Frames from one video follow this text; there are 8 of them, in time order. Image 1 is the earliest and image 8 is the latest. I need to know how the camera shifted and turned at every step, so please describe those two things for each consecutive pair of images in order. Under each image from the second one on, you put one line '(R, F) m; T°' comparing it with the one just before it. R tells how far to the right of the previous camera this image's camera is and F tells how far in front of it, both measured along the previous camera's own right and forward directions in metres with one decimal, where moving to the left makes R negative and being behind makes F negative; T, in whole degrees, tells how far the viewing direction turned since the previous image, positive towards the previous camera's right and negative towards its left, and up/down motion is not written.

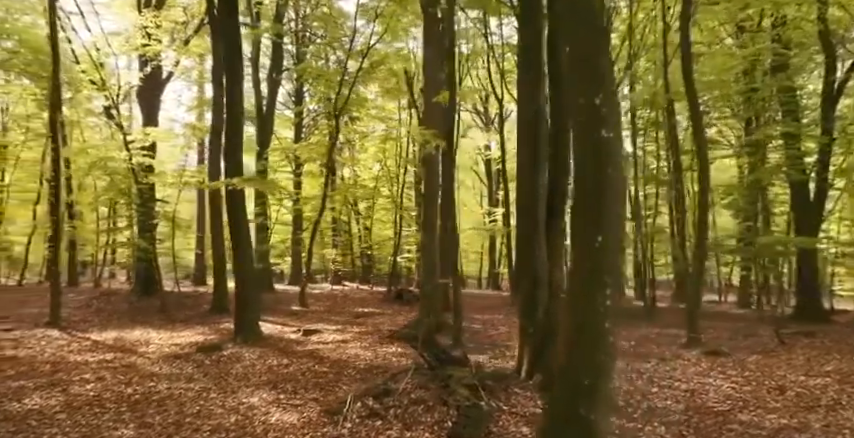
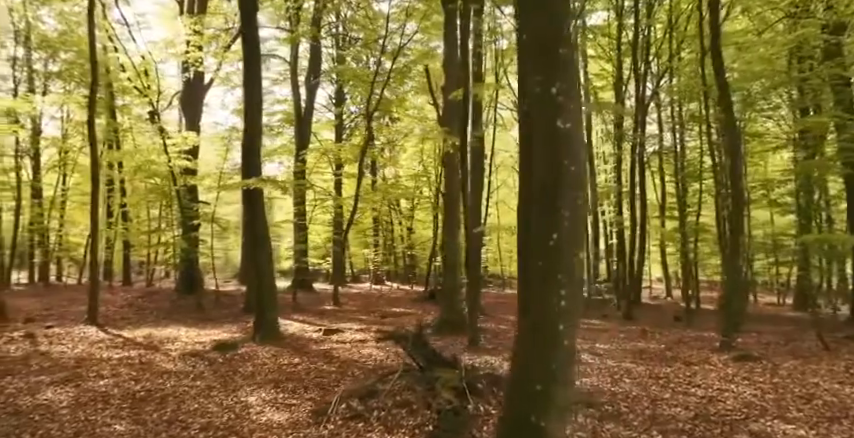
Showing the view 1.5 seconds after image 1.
(+0.8, +0.2) m; -5°
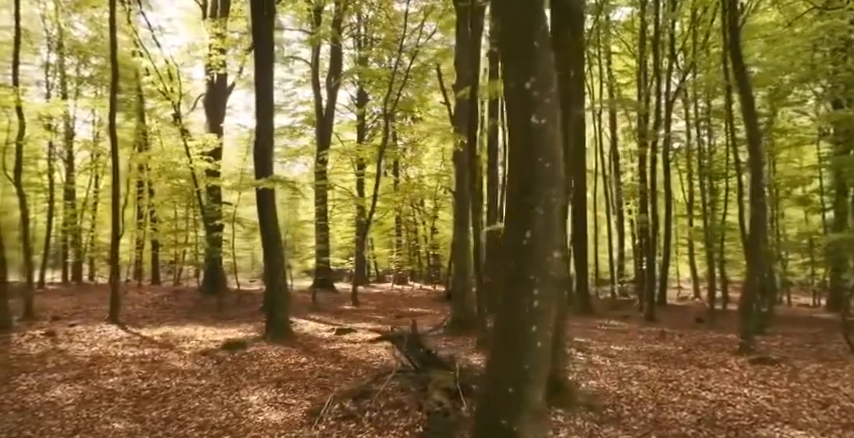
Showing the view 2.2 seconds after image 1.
(+0.4, +0.1) m; -3°
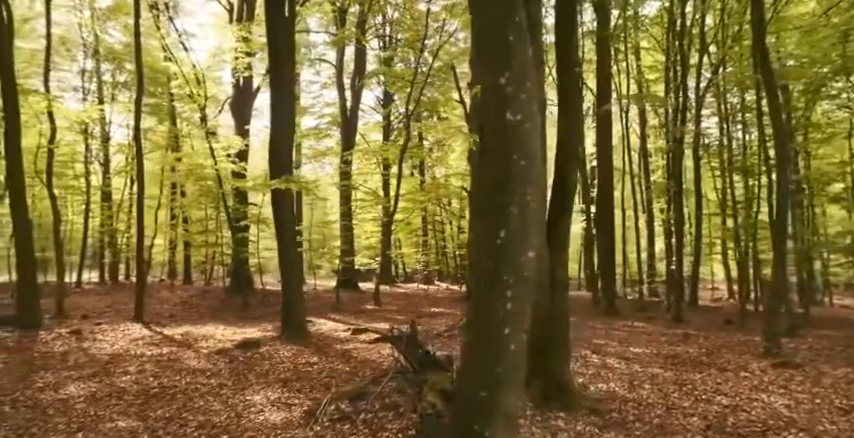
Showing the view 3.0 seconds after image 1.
(+0.4, +0.1) m; -3°
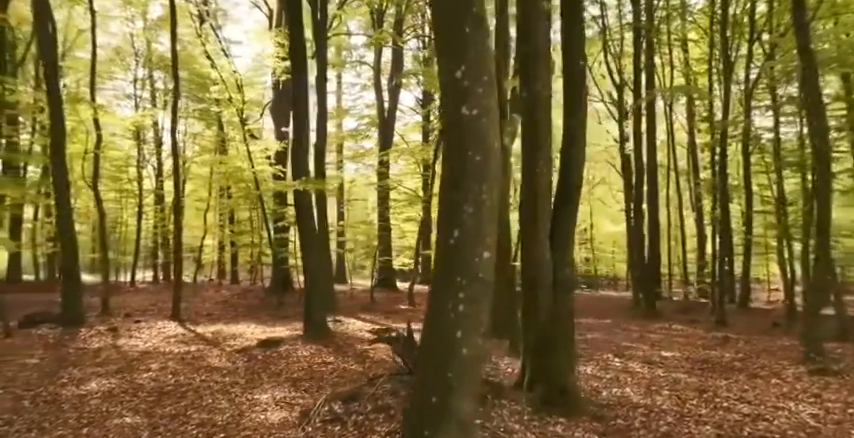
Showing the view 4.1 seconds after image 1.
(+0.7, +0.1) m; -5°
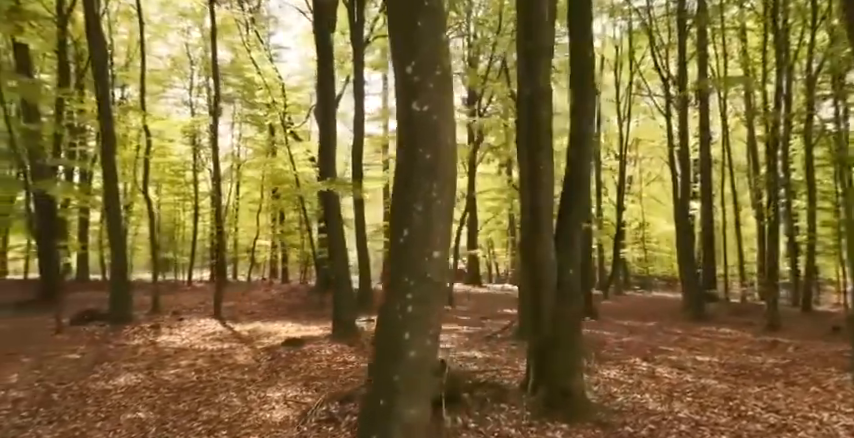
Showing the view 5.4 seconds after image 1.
(+0.7, +0.1) m; -6°
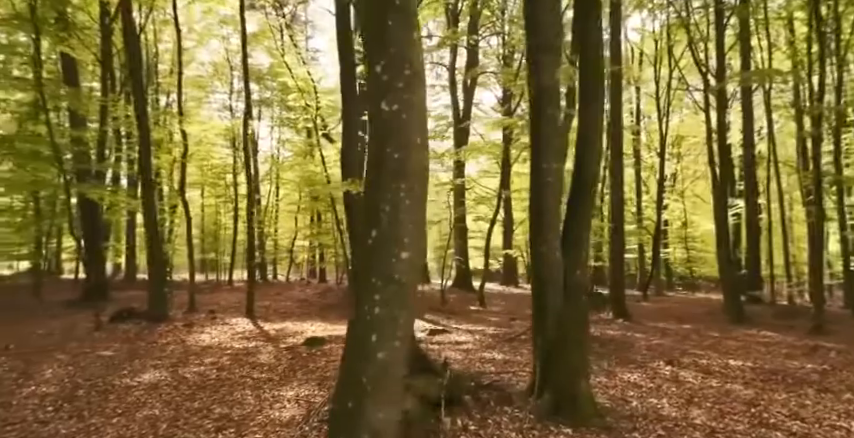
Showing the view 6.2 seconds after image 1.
(+0.5, +0.1) m; -4°
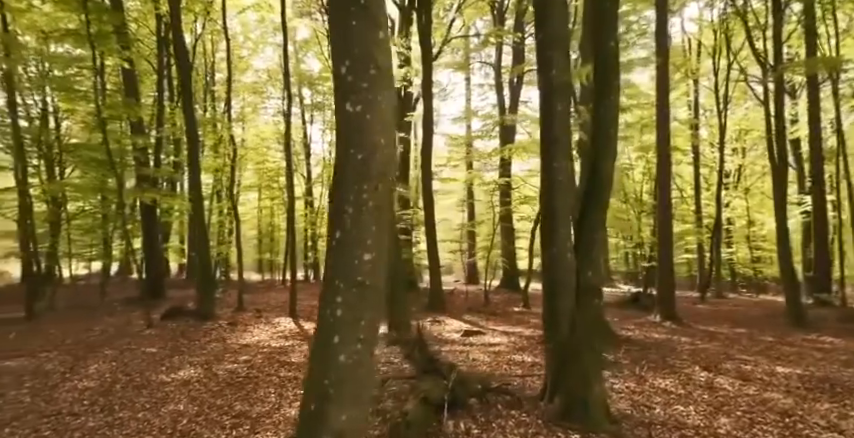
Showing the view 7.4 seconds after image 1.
(+0.6, +0.1) m; -6°
